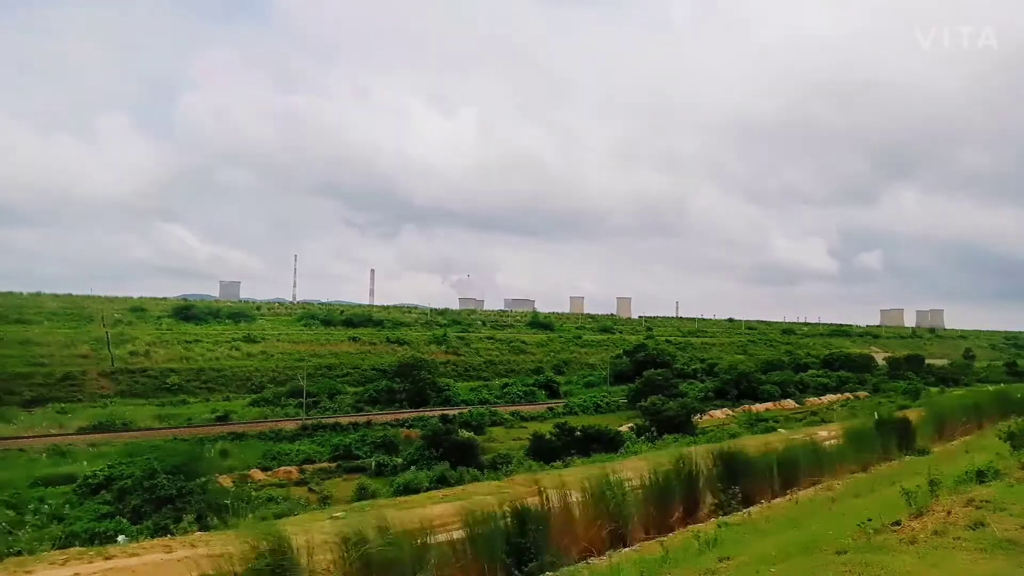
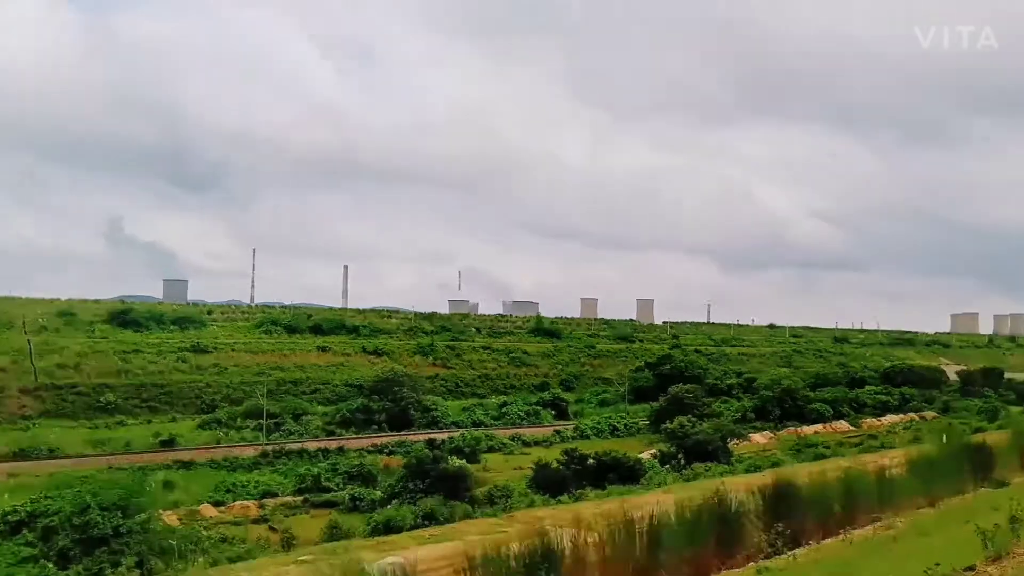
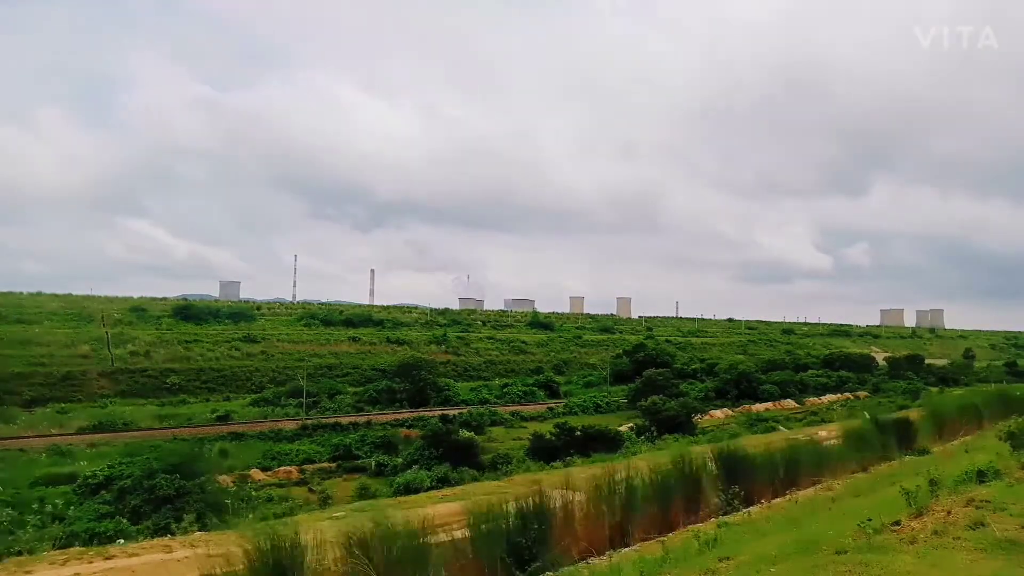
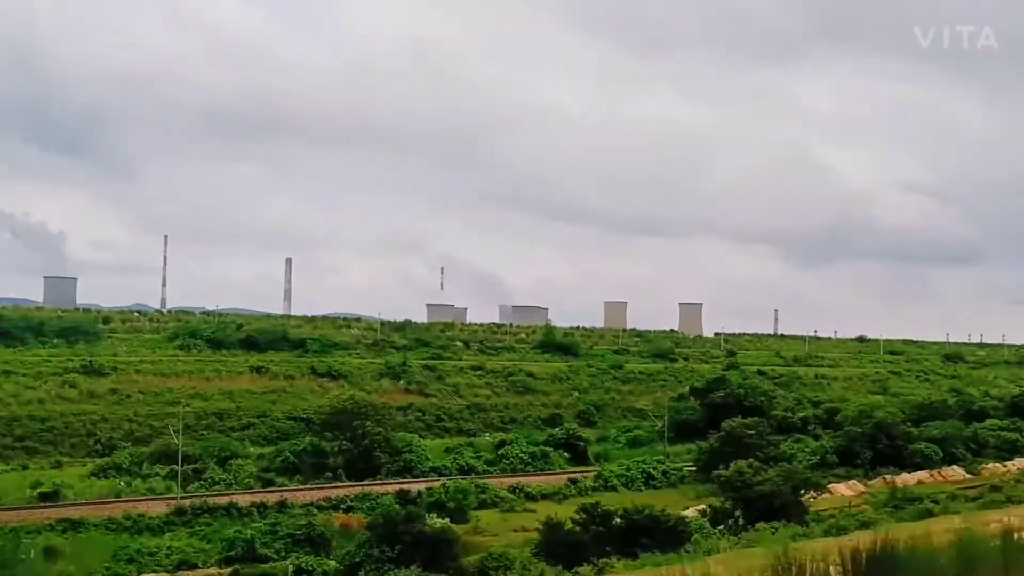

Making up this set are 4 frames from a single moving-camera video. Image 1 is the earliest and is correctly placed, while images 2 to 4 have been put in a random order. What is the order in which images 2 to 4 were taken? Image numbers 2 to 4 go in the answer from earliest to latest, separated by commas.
3, 2, 4
